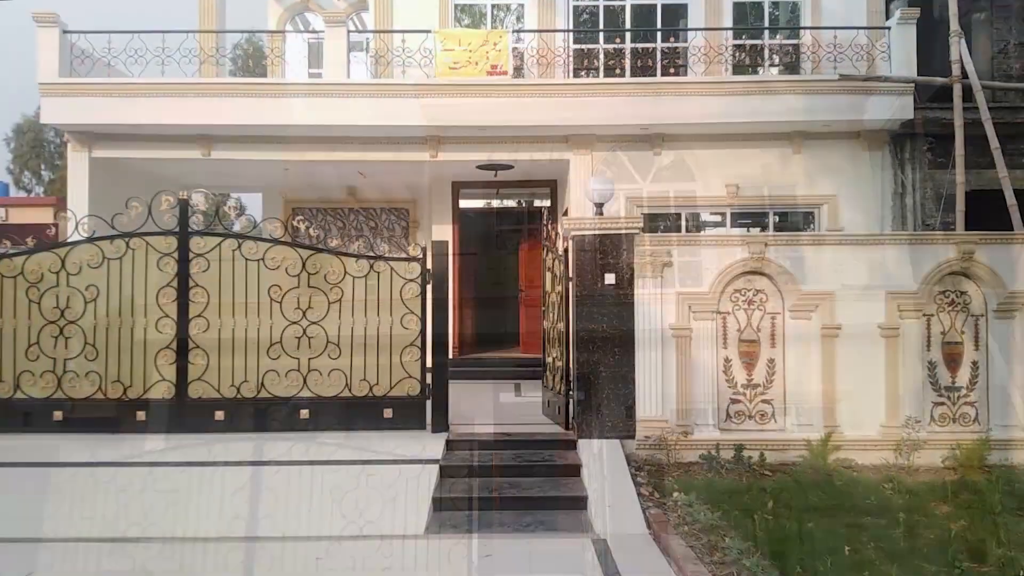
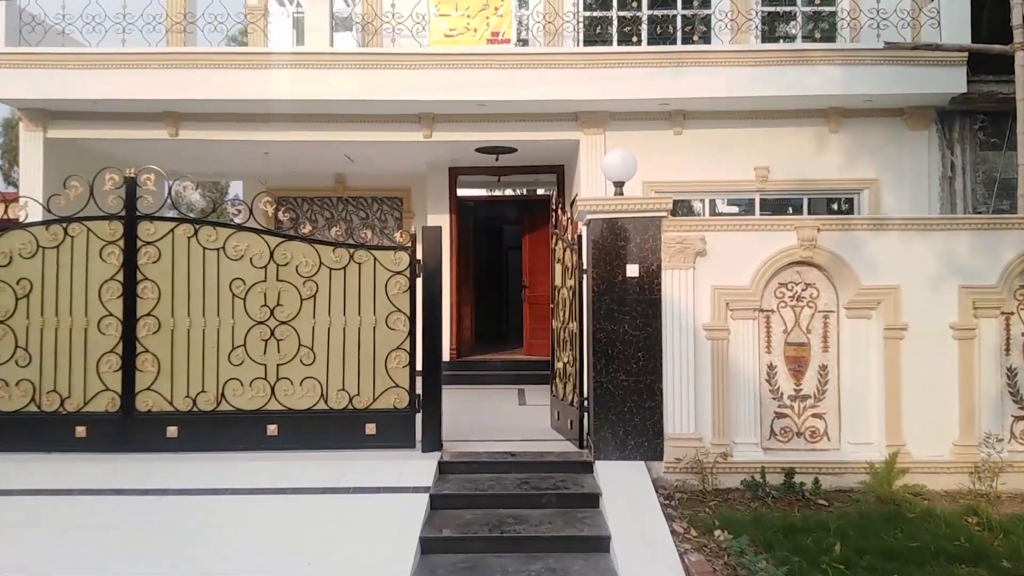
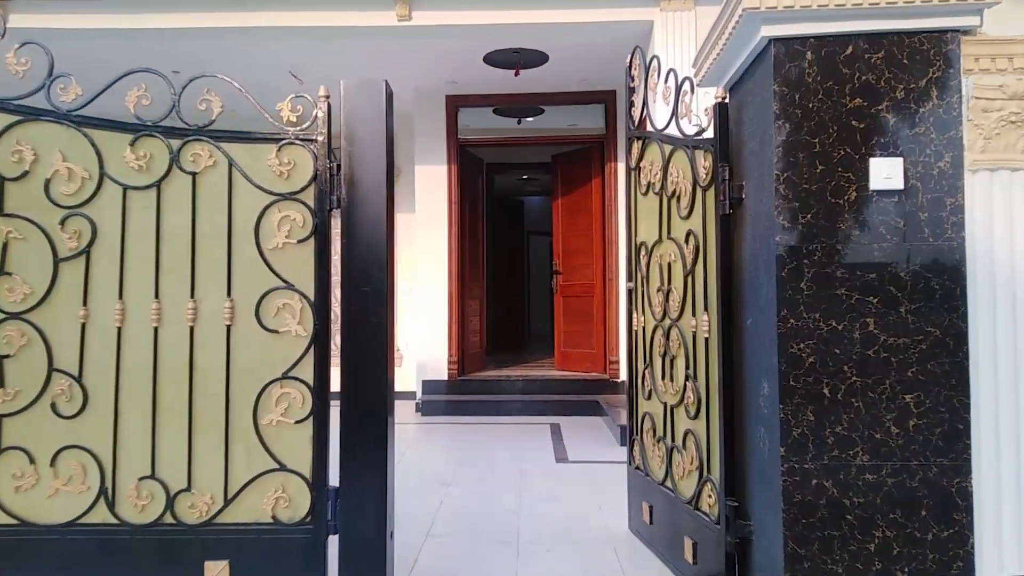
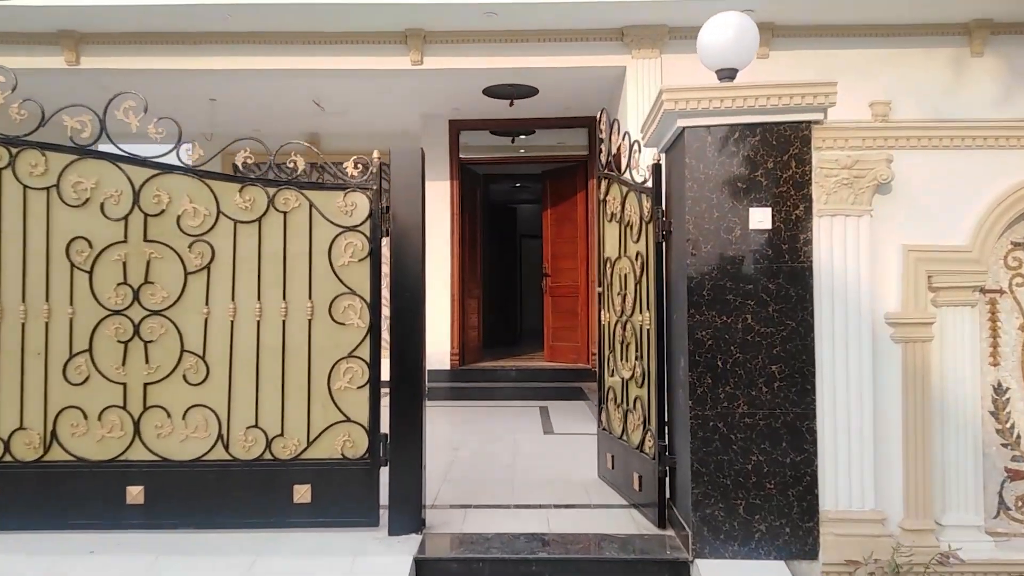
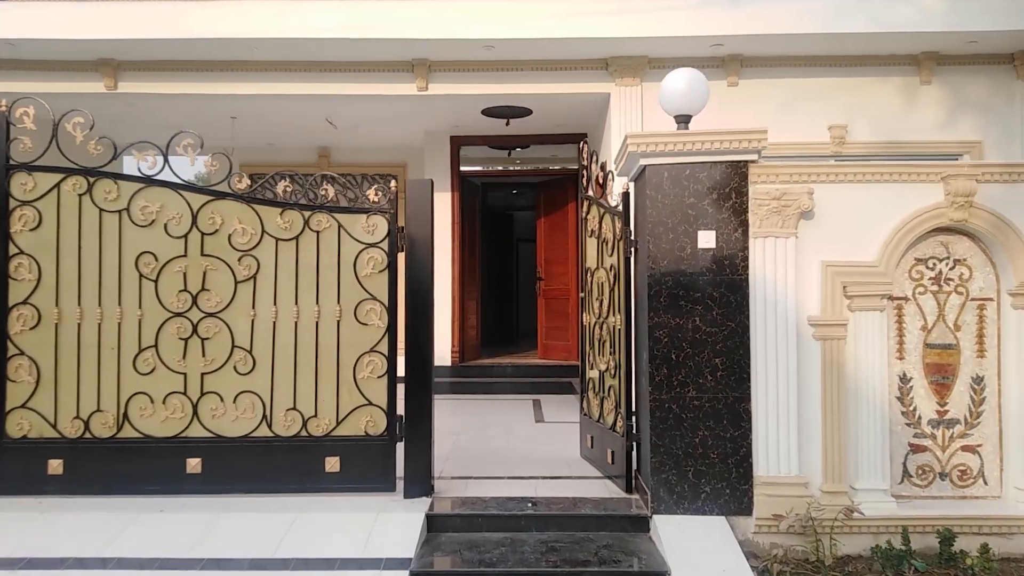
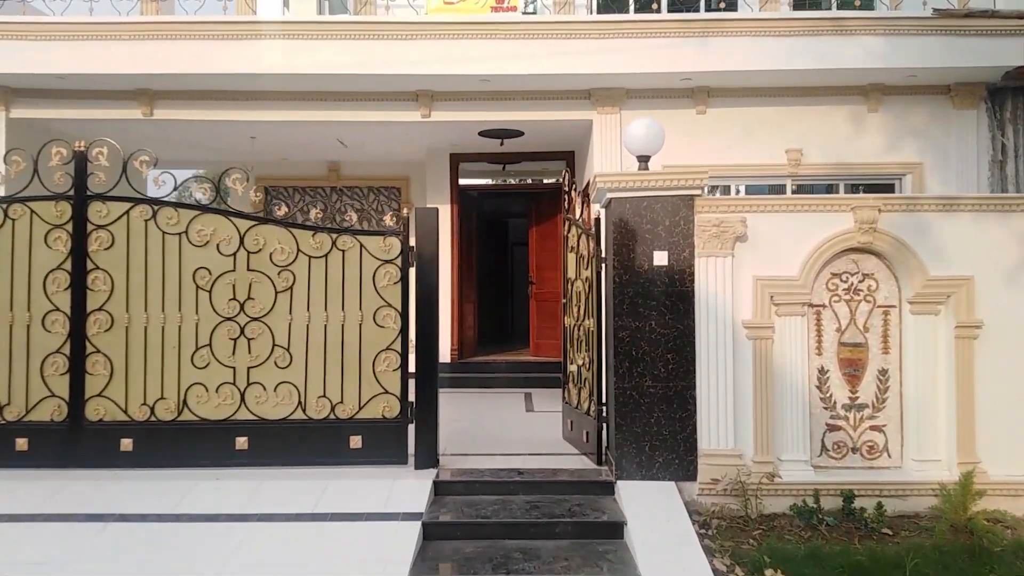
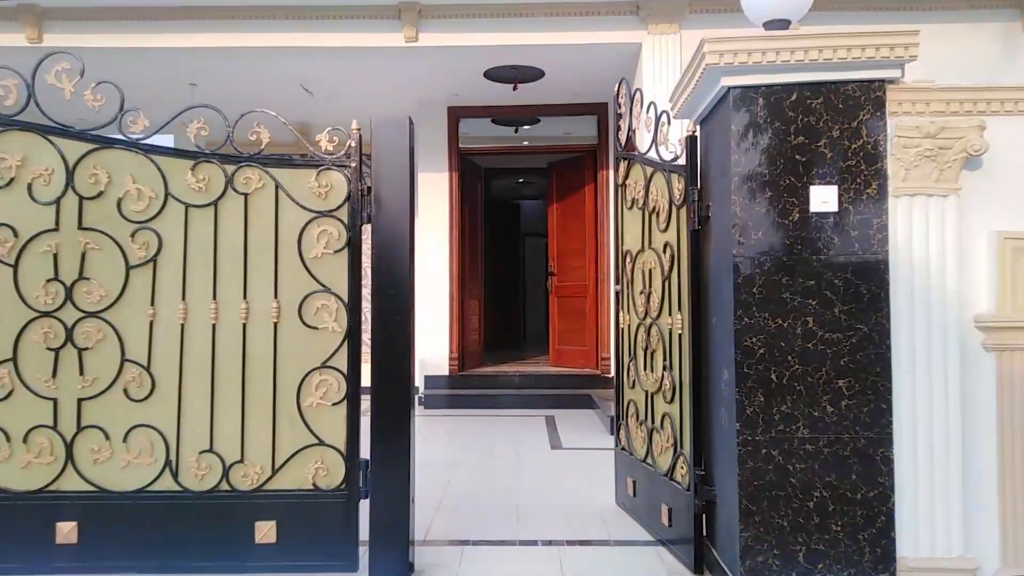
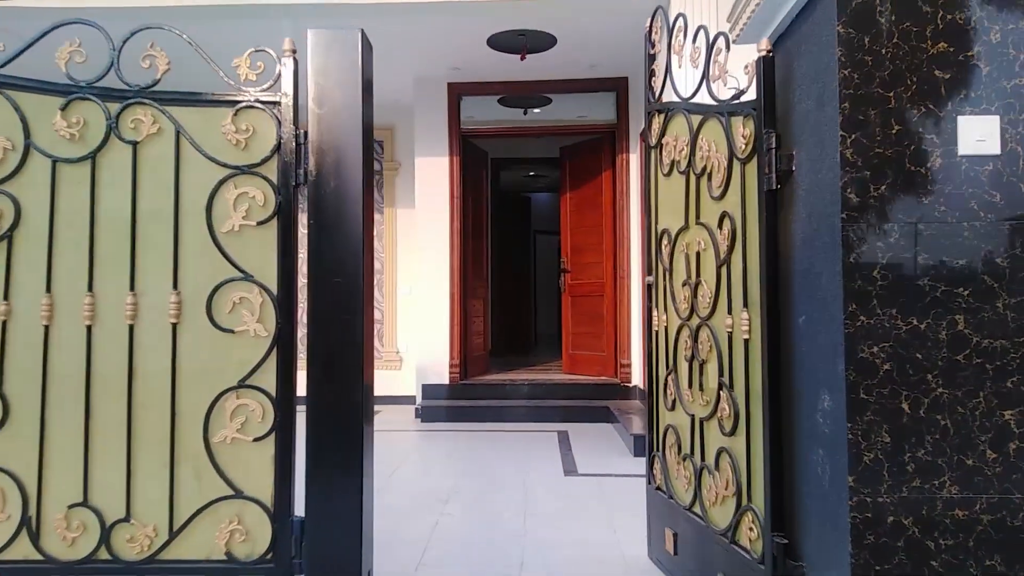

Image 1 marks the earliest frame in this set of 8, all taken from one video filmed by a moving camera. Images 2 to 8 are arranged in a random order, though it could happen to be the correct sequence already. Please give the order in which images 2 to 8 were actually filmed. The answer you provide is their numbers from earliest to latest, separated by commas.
2, 6, 5, 4, 7, 3, 8
